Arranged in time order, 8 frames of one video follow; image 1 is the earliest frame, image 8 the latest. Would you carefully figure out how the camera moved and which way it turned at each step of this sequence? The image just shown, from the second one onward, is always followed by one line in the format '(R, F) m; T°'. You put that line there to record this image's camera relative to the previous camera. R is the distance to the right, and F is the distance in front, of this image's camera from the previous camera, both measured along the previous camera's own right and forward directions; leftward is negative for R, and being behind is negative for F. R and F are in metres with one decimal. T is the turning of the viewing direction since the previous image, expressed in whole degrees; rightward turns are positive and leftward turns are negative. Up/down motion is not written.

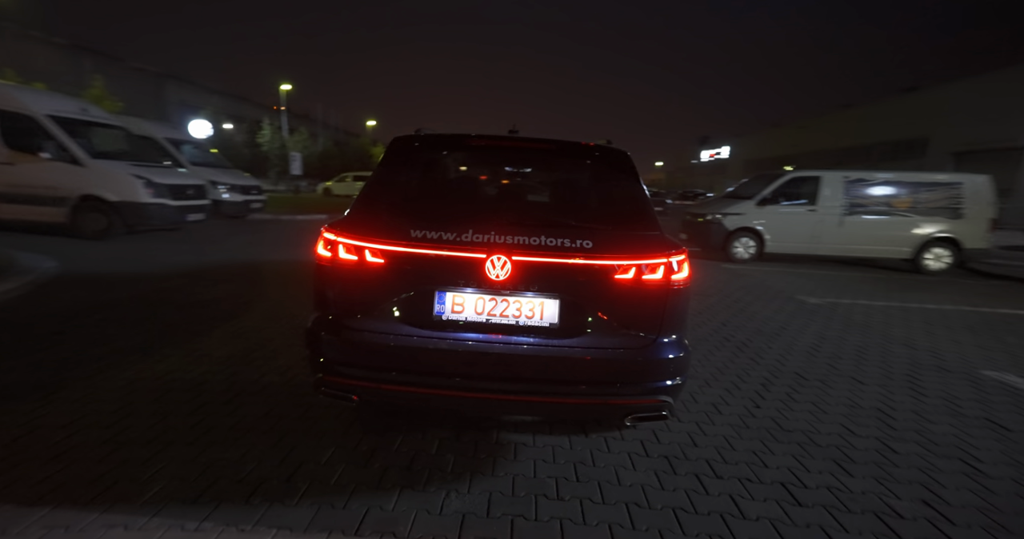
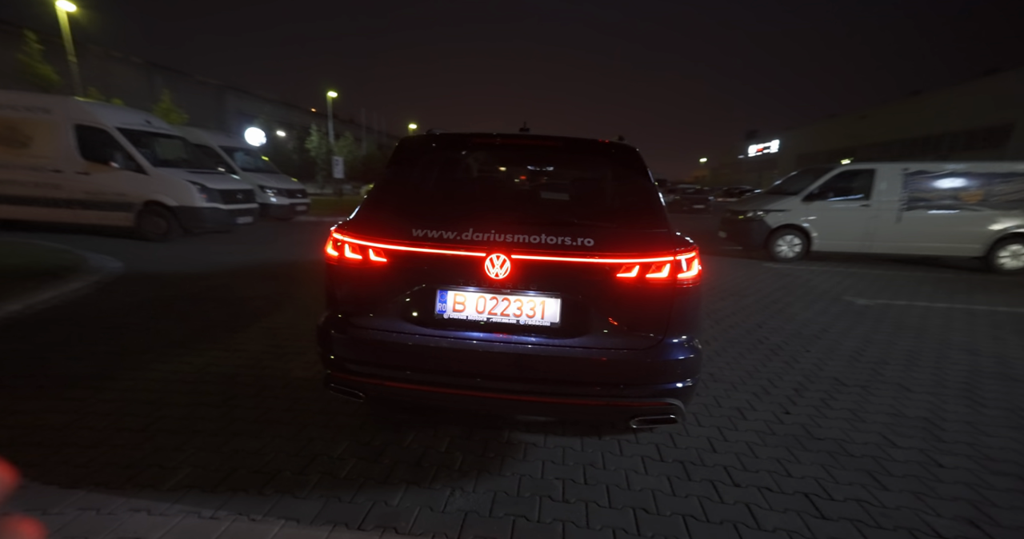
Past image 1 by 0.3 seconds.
(+0.2, 0.0) m; -5°
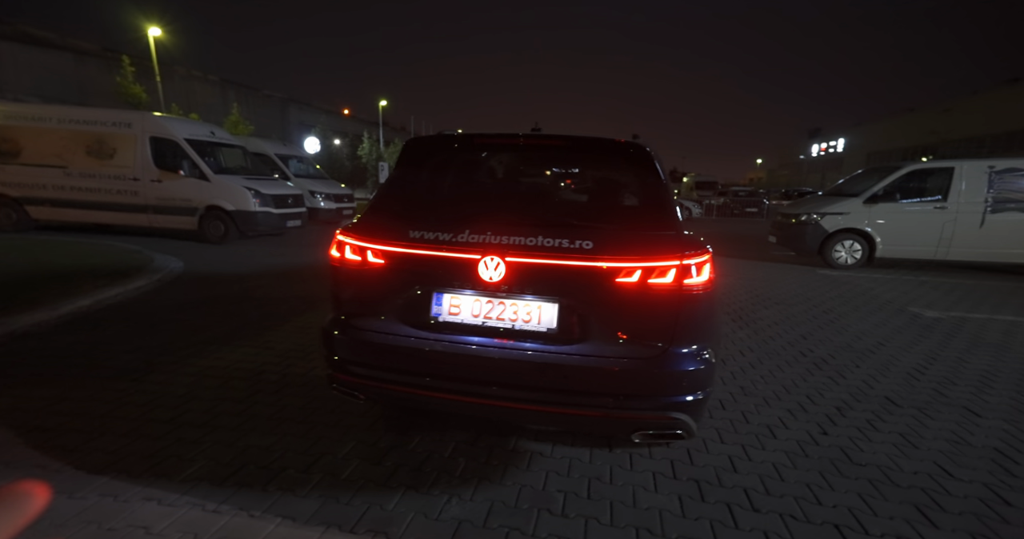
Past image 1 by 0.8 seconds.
(+0.2, +0.1) m; -6°
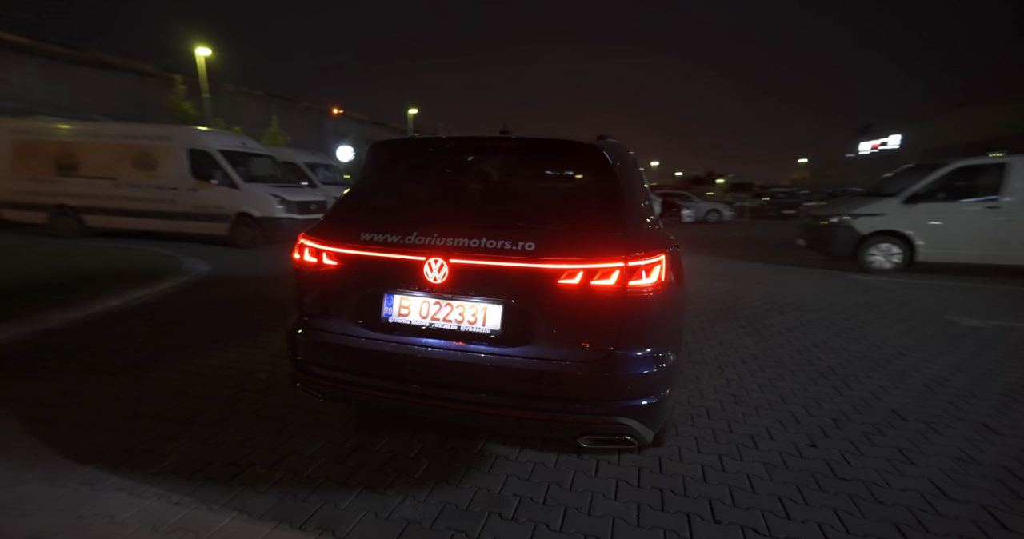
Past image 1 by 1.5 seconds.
(+0.4, 0.0) m; -4°
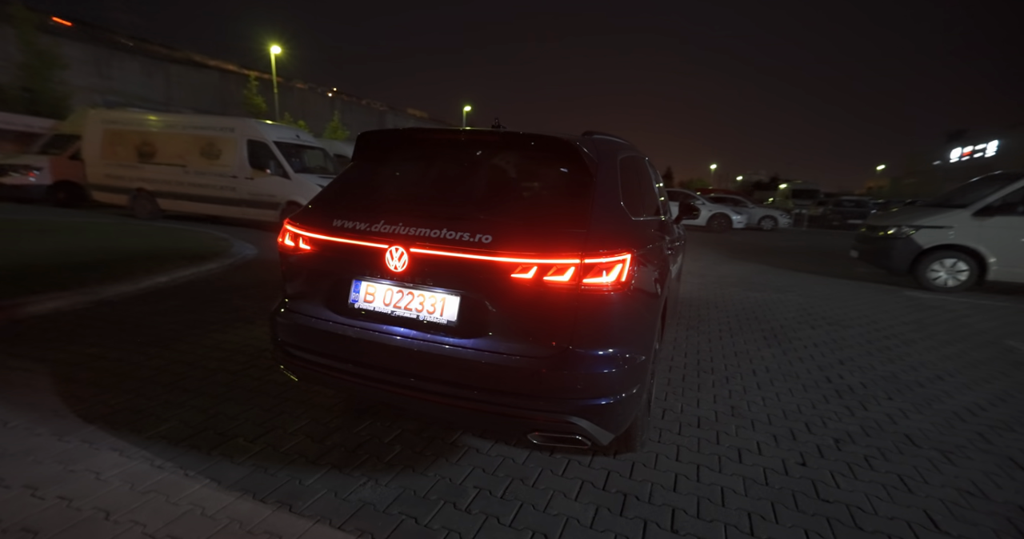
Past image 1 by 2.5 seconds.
(+0.4, 0.0) m; -6°
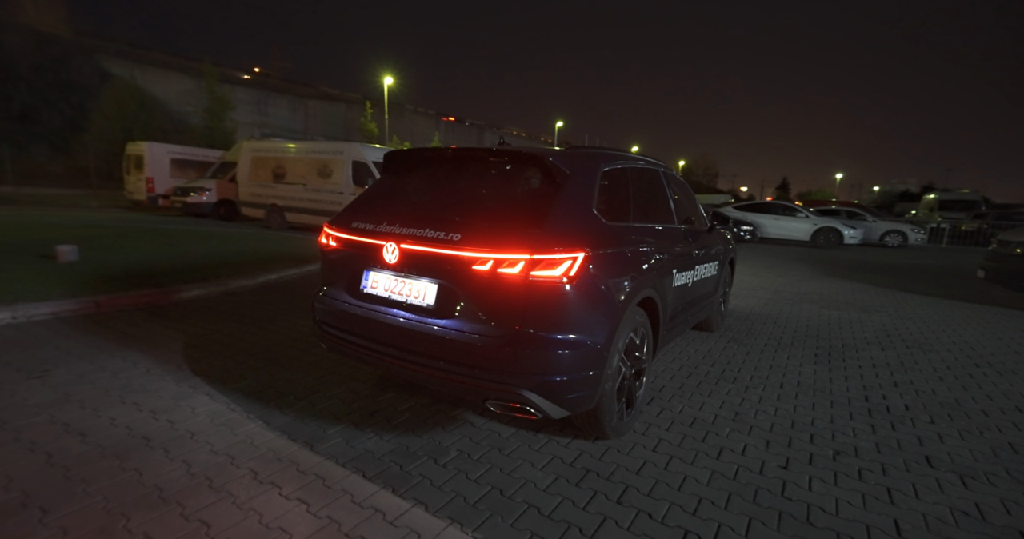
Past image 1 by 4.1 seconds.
(+0.7, -0.3) m; -12°
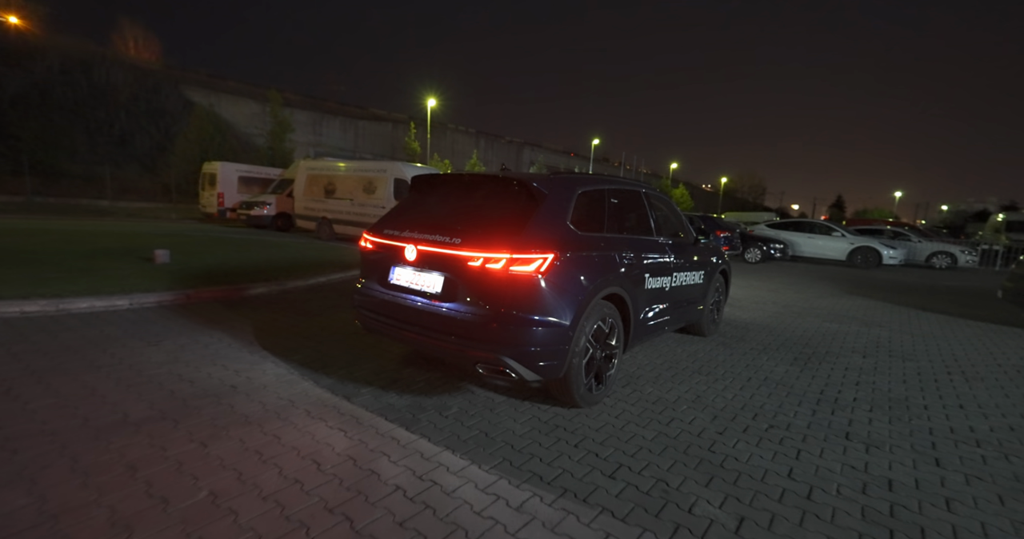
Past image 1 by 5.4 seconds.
(+0.4, -0.8) m; -5°
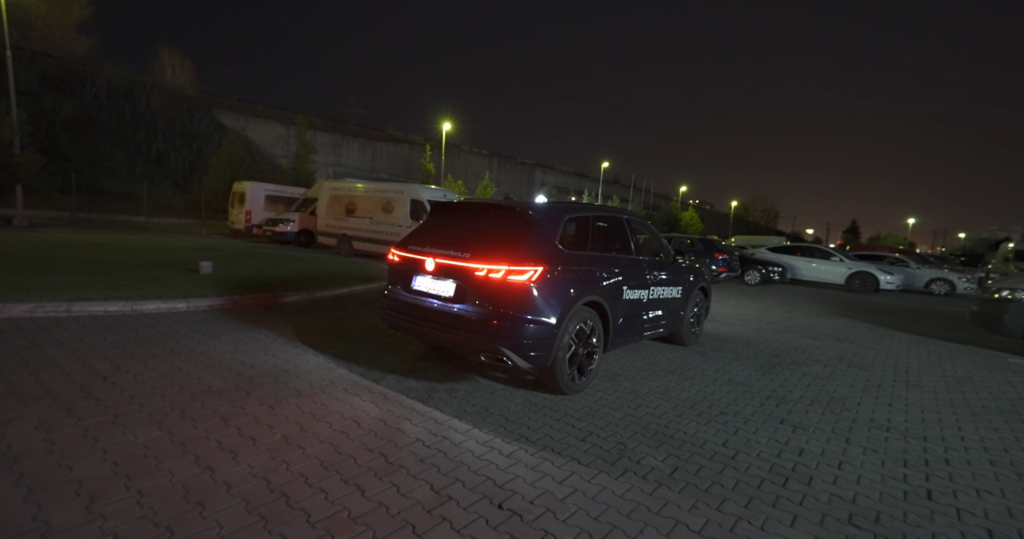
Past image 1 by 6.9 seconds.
(+0.1, -0.8) m; -1°
